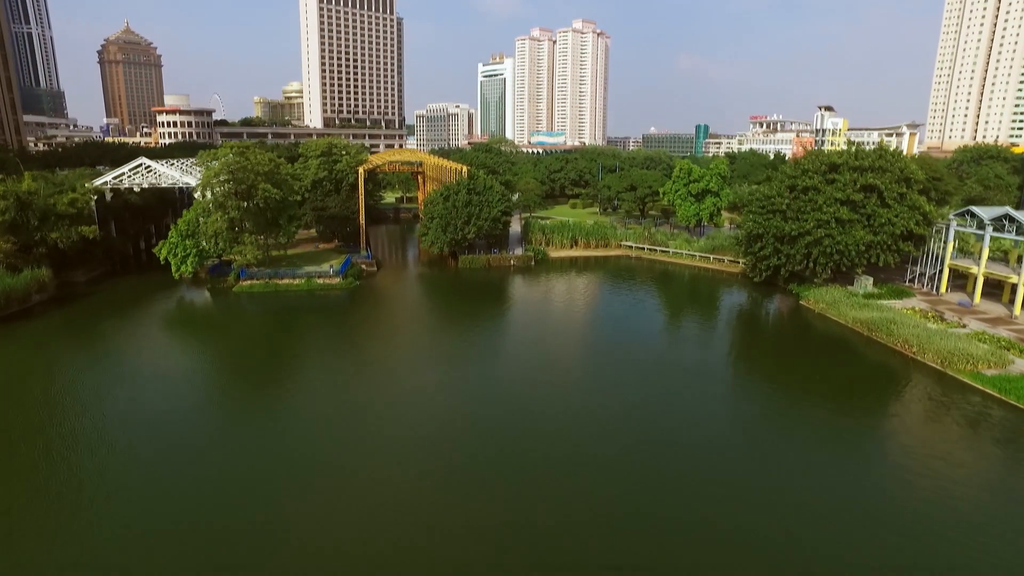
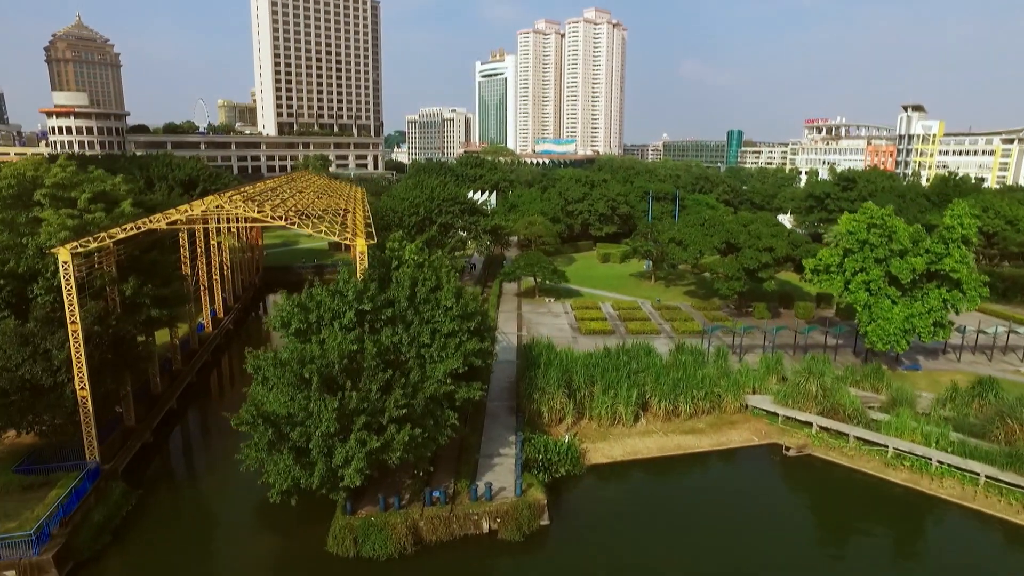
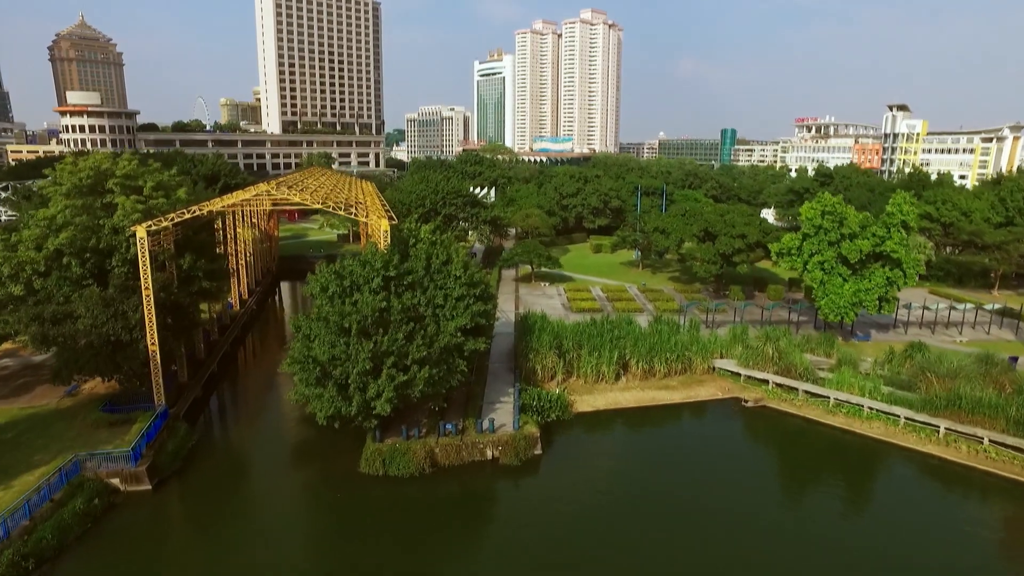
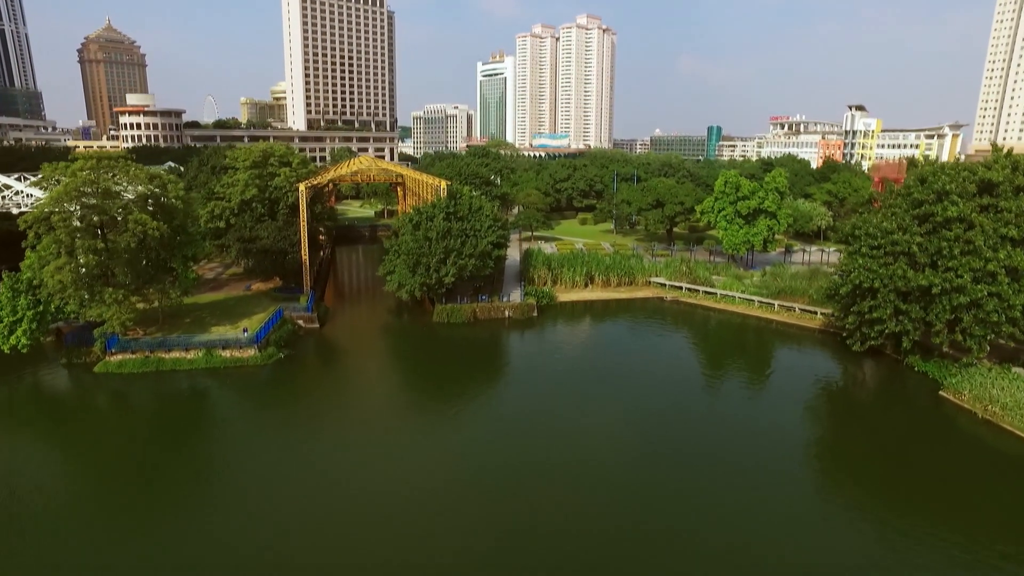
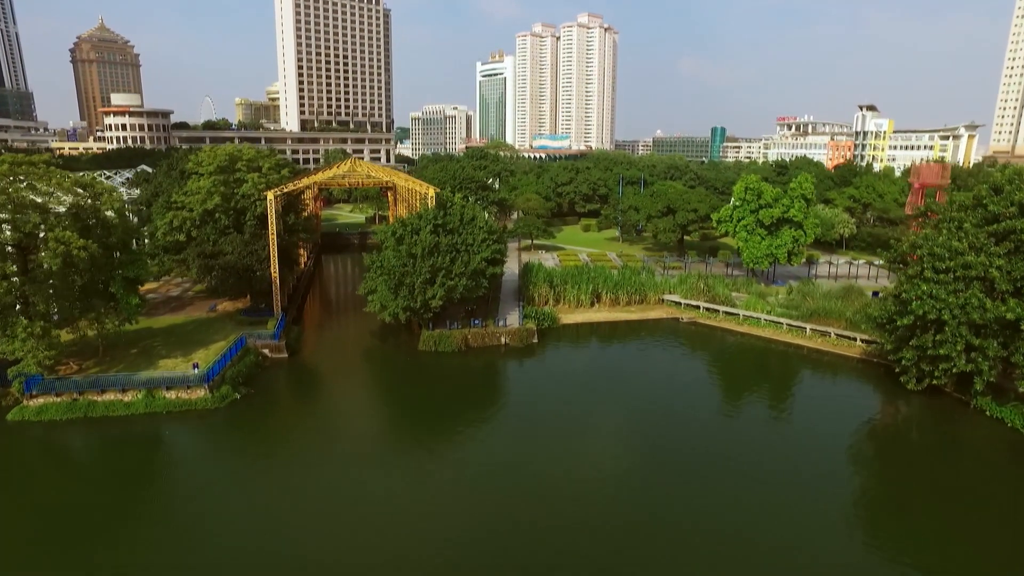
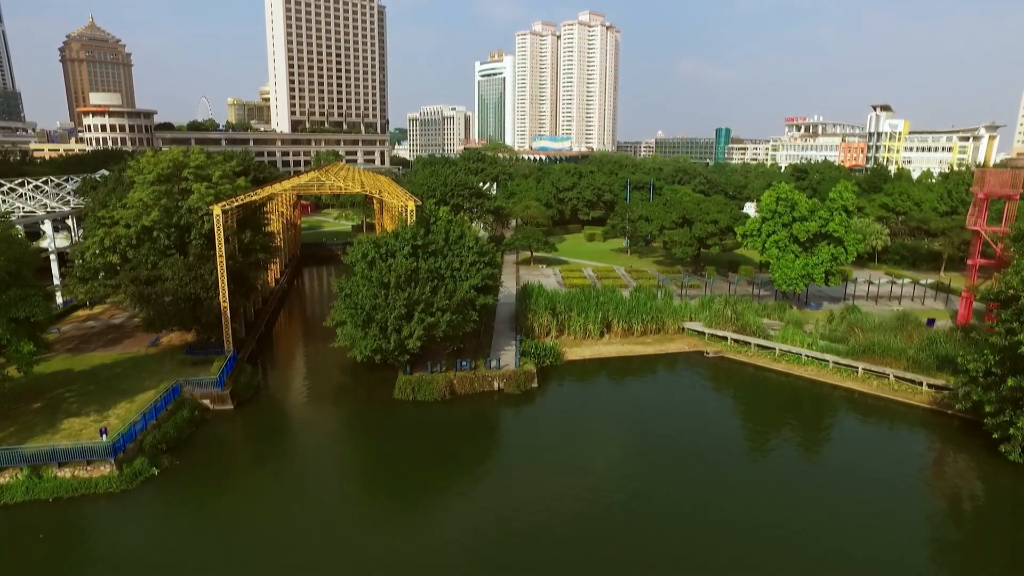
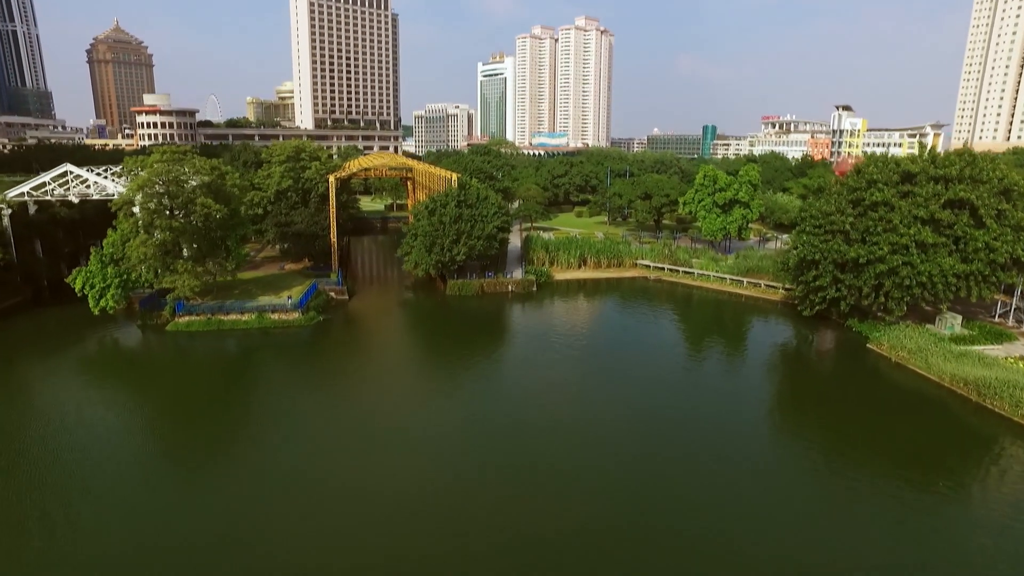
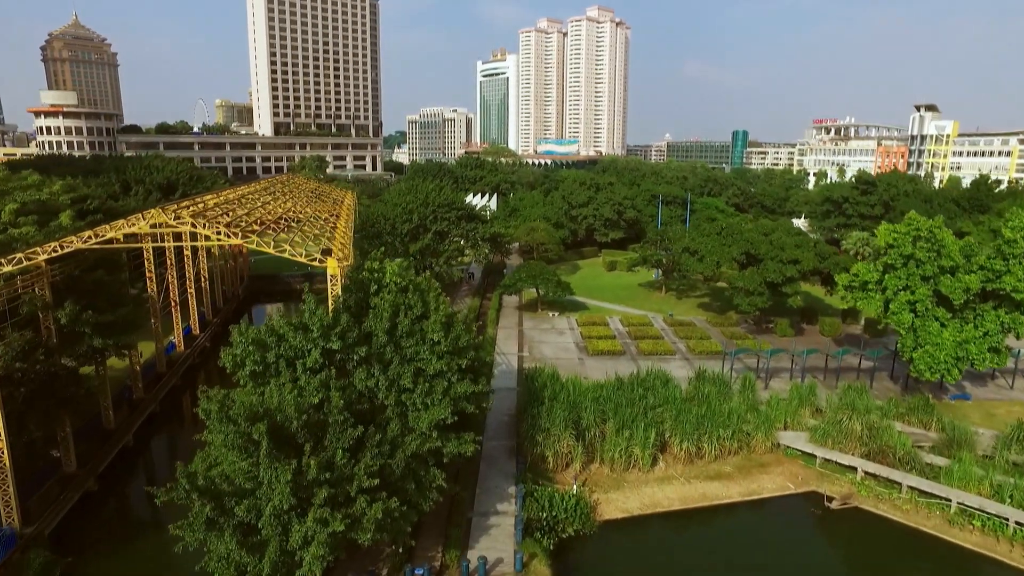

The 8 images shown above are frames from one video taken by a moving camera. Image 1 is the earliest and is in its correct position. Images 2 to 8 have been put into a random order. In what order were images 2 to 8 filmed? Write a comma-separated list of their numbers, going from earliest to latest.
7, 4, 5, 6, 3, 2, 8
